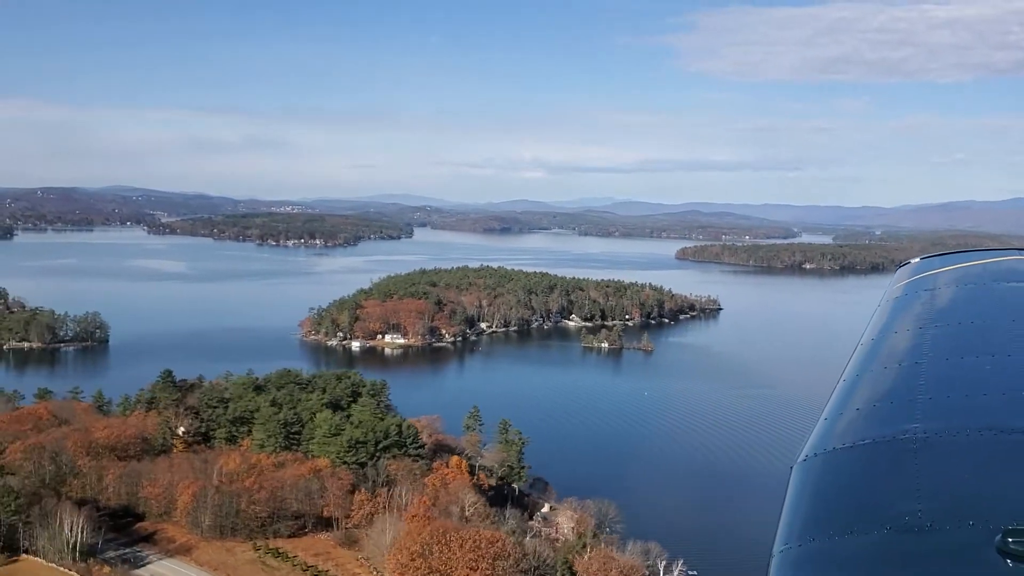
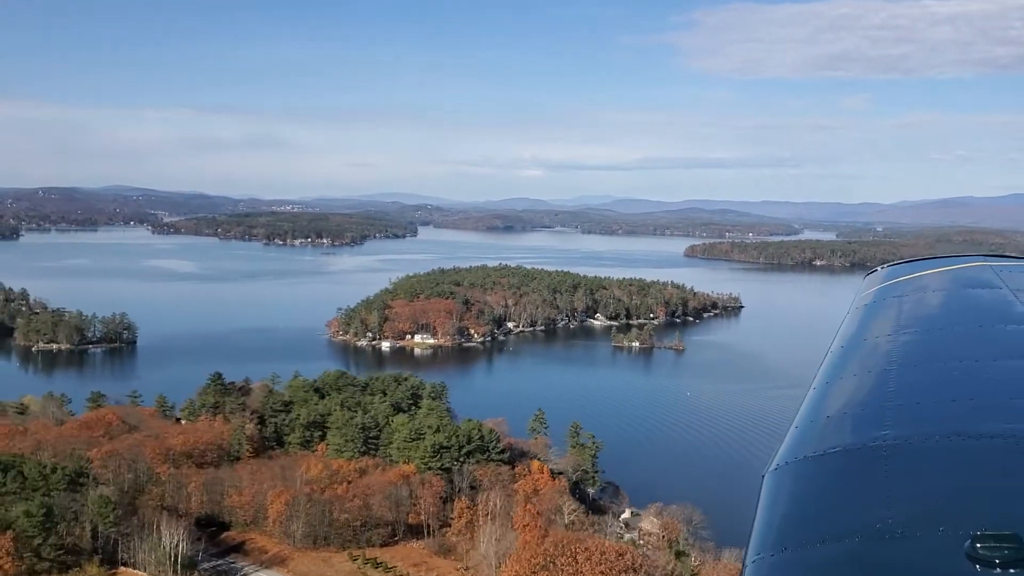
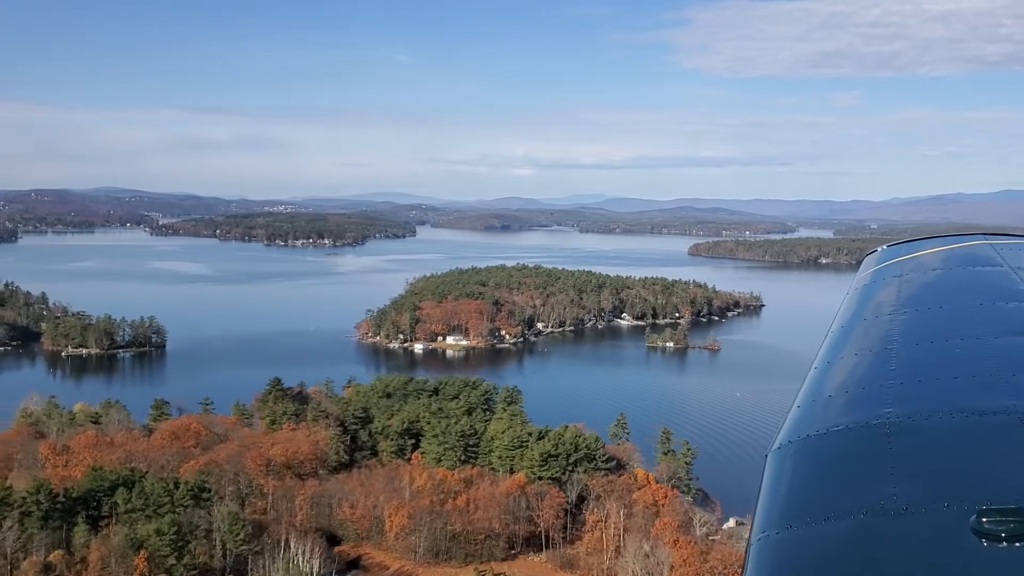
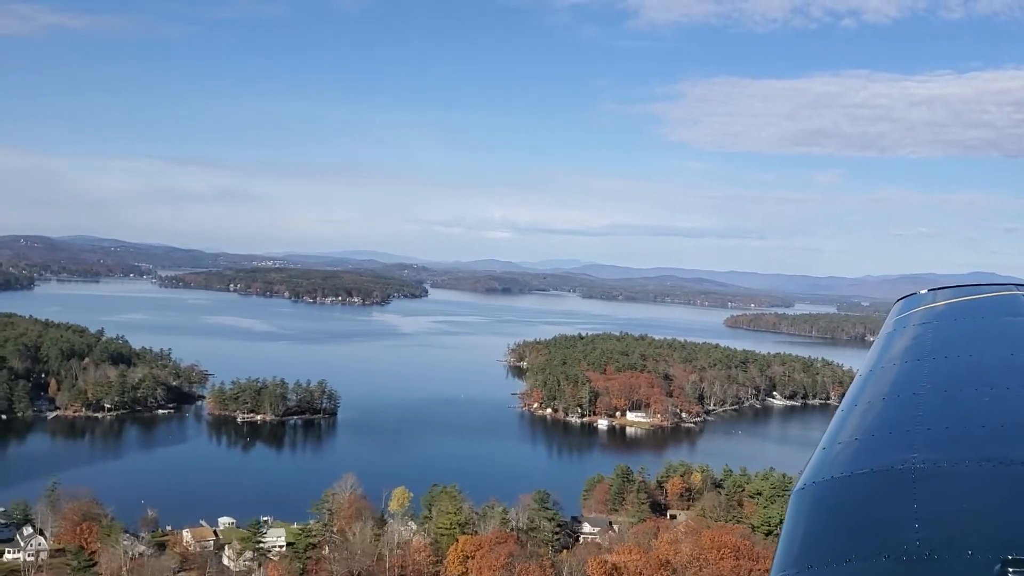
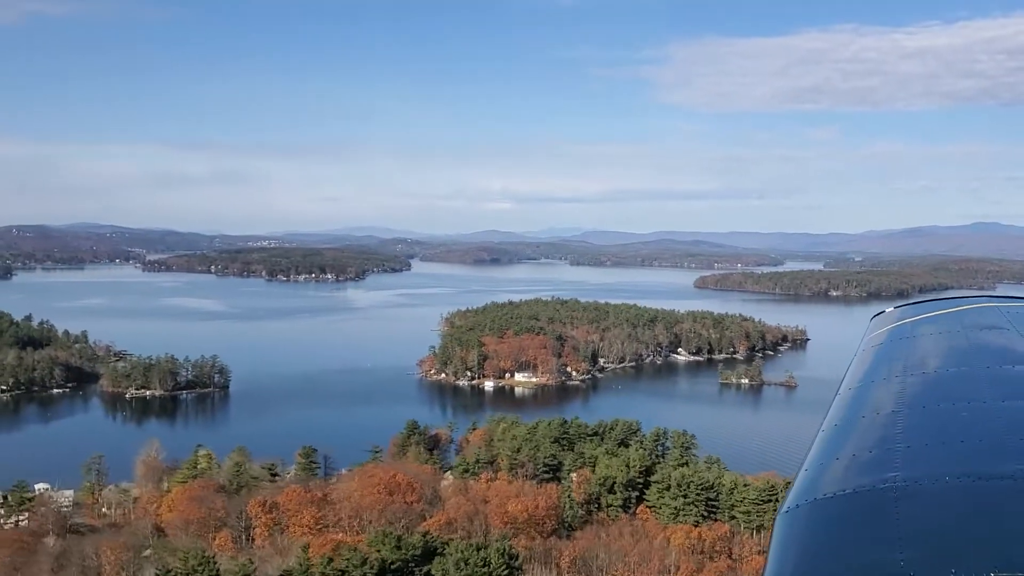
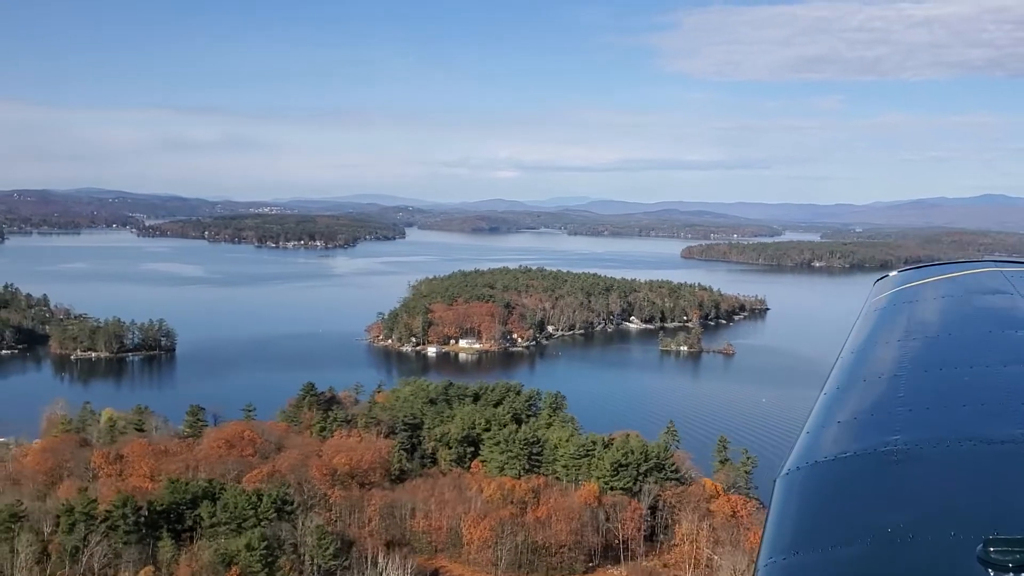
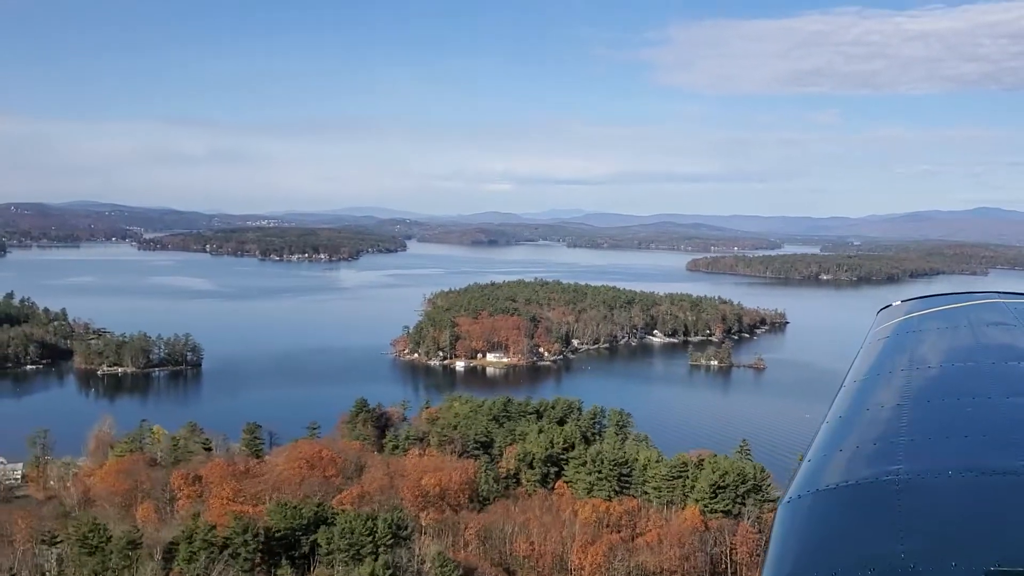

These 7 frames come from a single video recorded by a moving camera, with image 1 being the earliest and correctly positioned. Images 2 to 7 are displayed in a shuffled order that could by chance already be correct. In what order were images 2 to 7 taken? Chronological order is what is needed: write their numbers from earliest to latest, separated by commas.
2, 3, 6, 7, 5, 4
